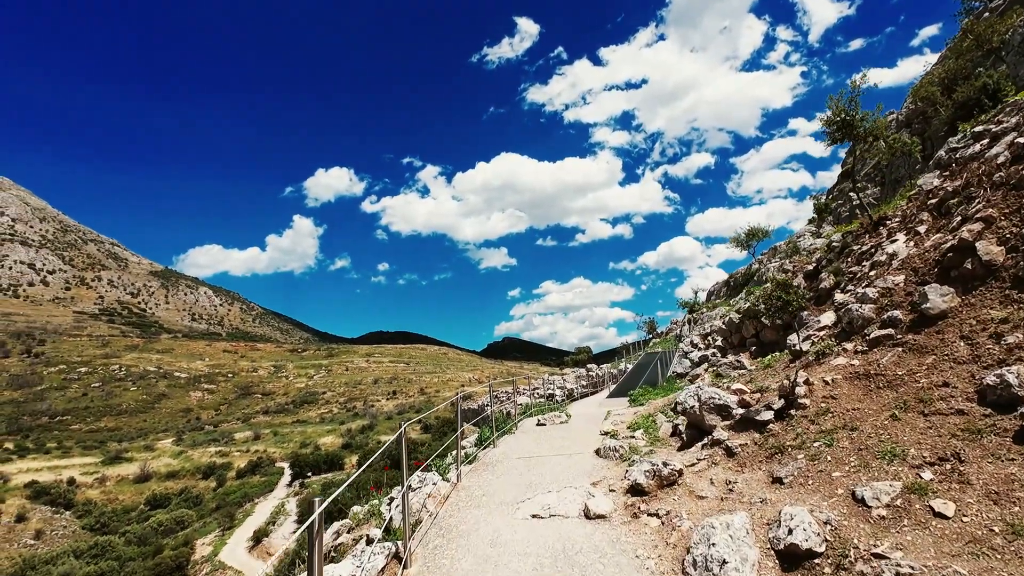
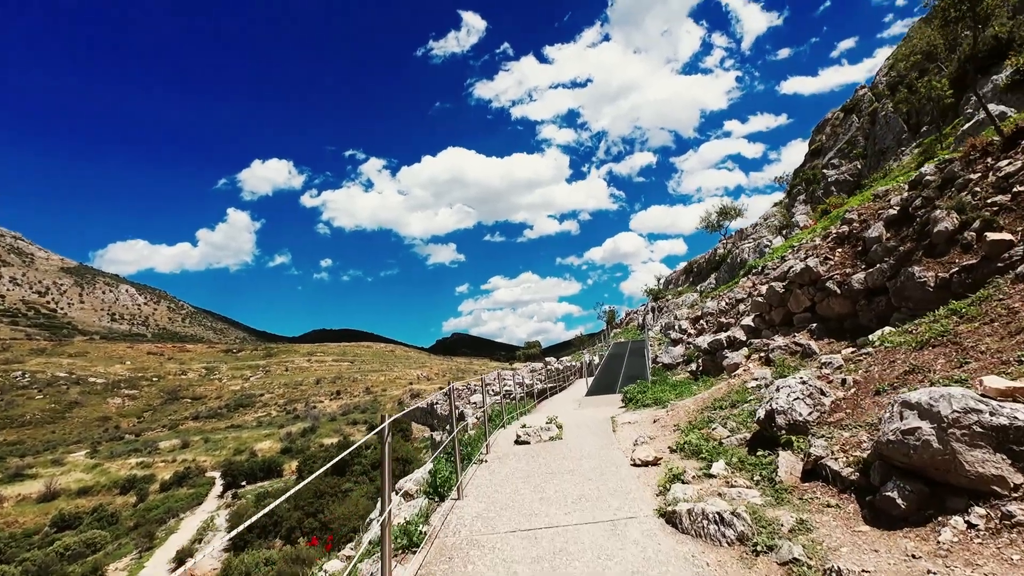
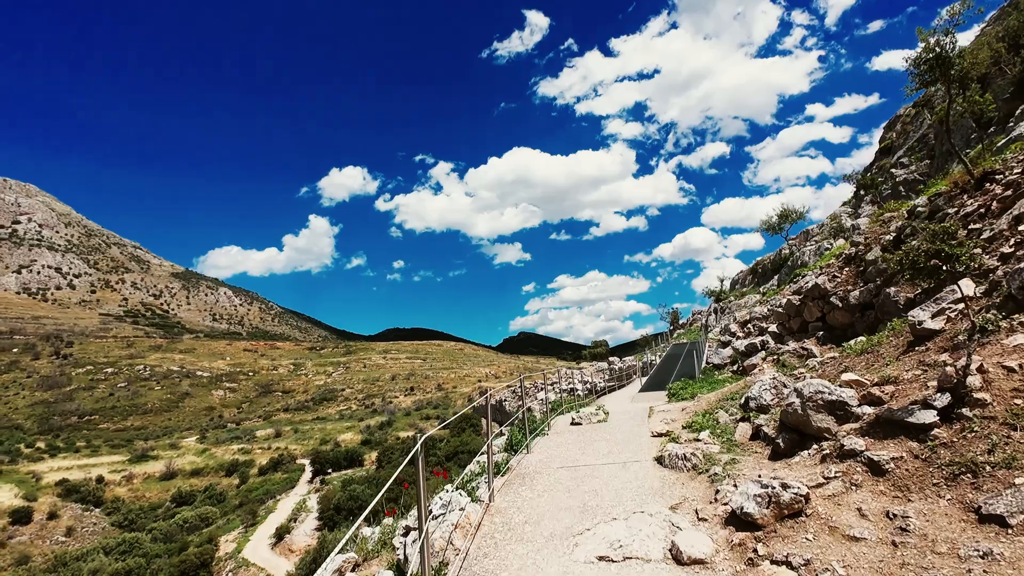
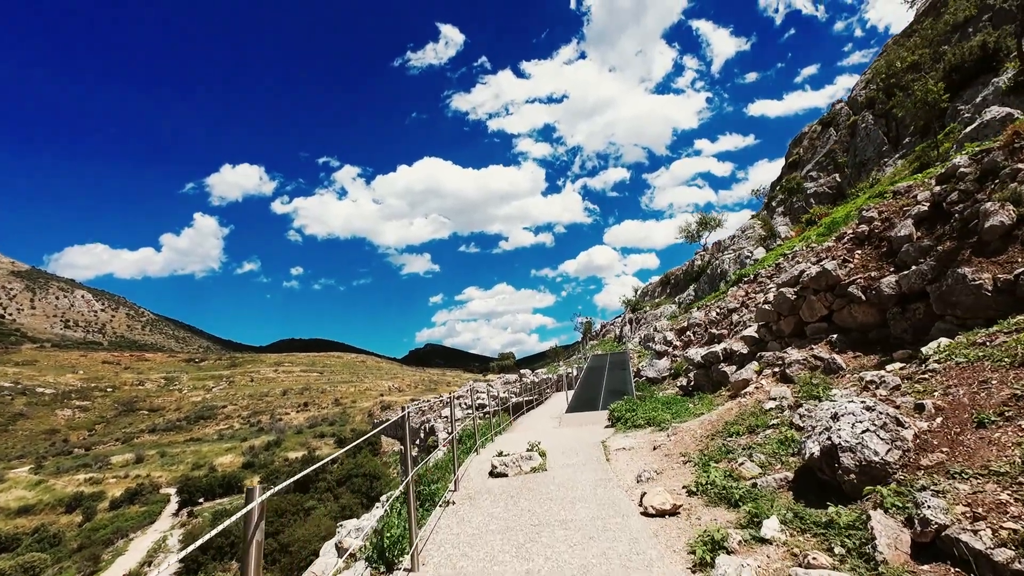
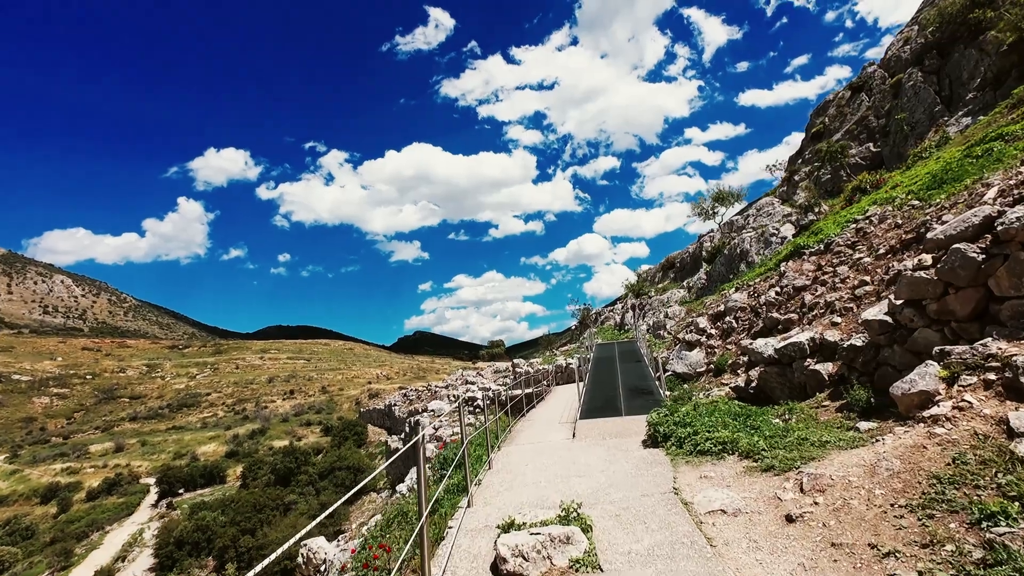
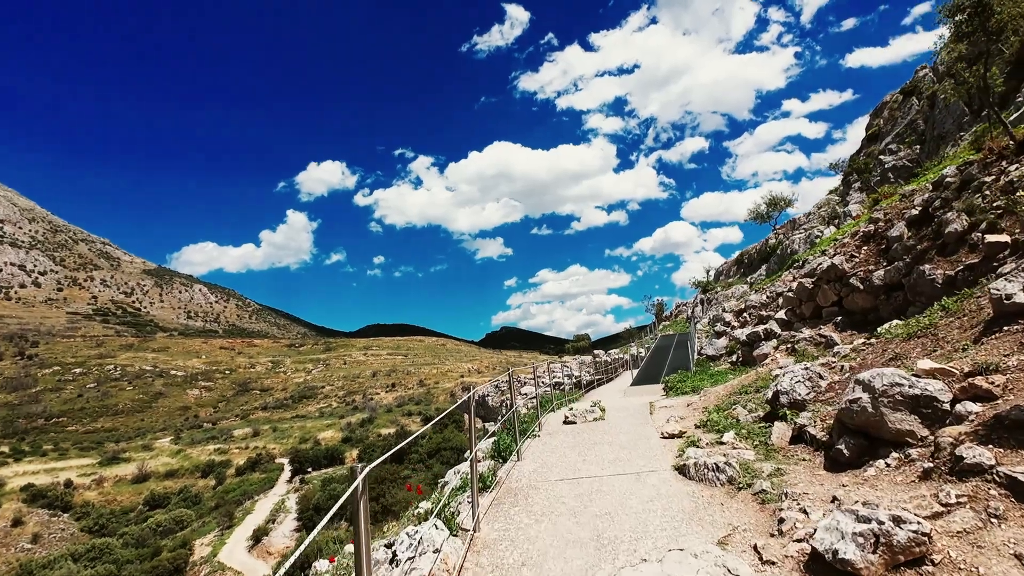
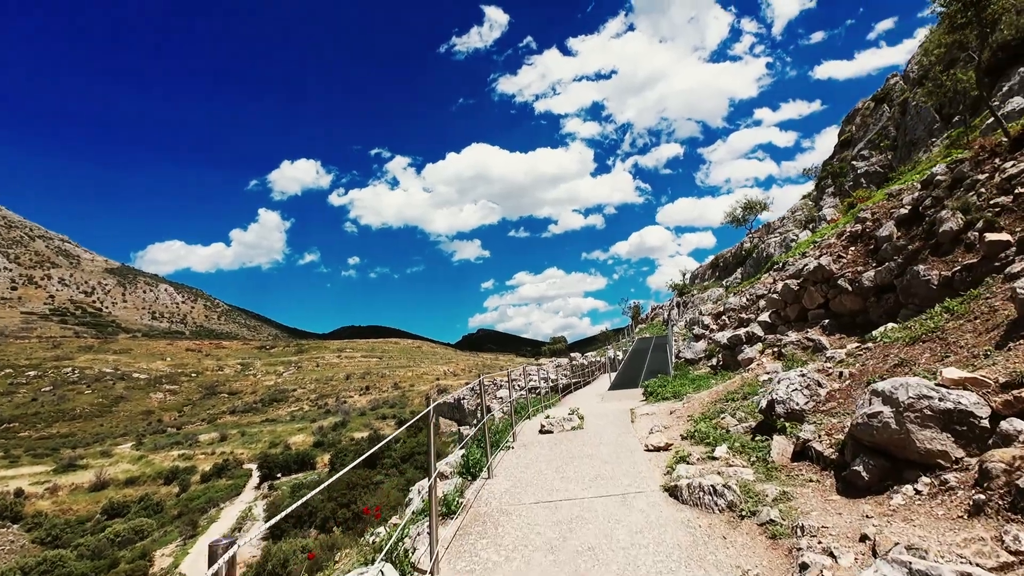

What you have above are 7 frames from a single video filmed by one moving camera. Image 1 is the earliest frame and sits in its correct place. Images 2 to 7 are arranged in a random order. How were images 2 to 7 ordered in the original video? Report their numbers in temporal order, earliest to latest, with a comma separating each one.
3, 6, 7, 2, 4, 5
